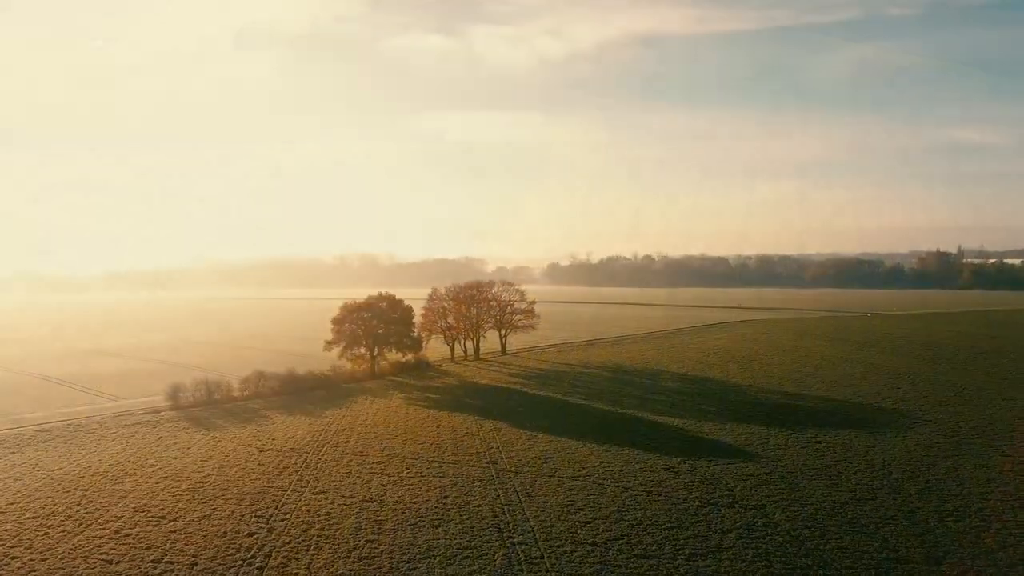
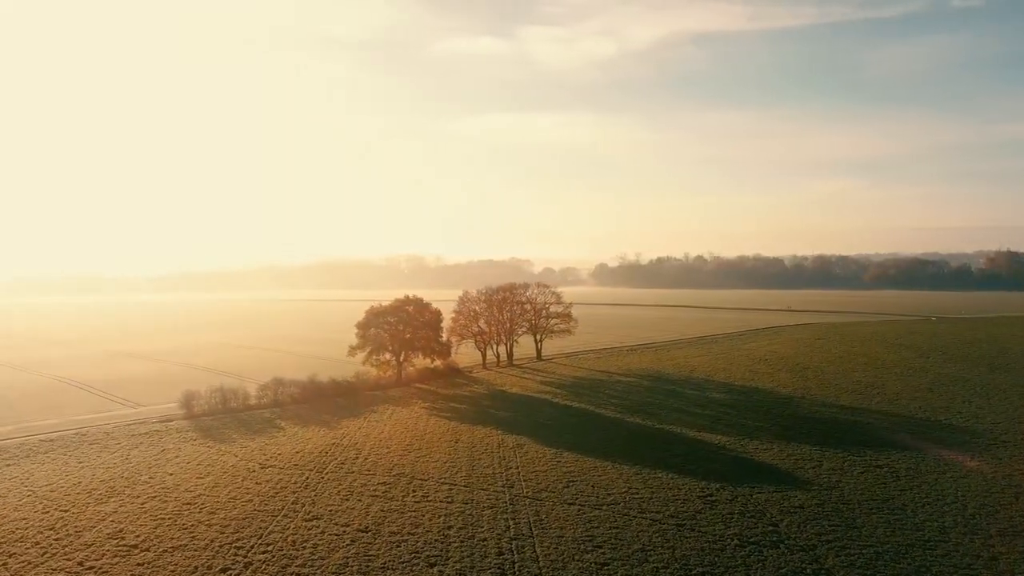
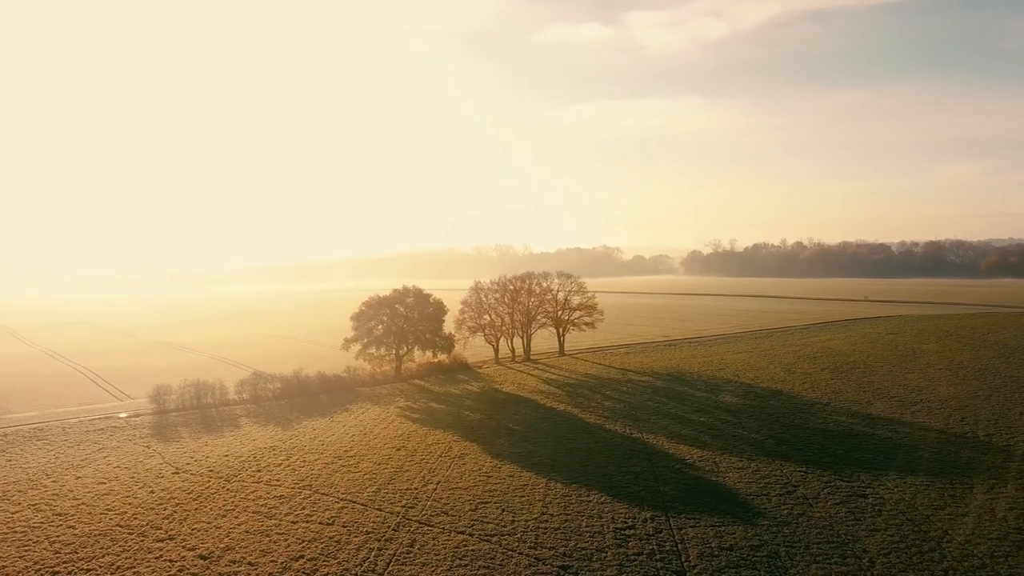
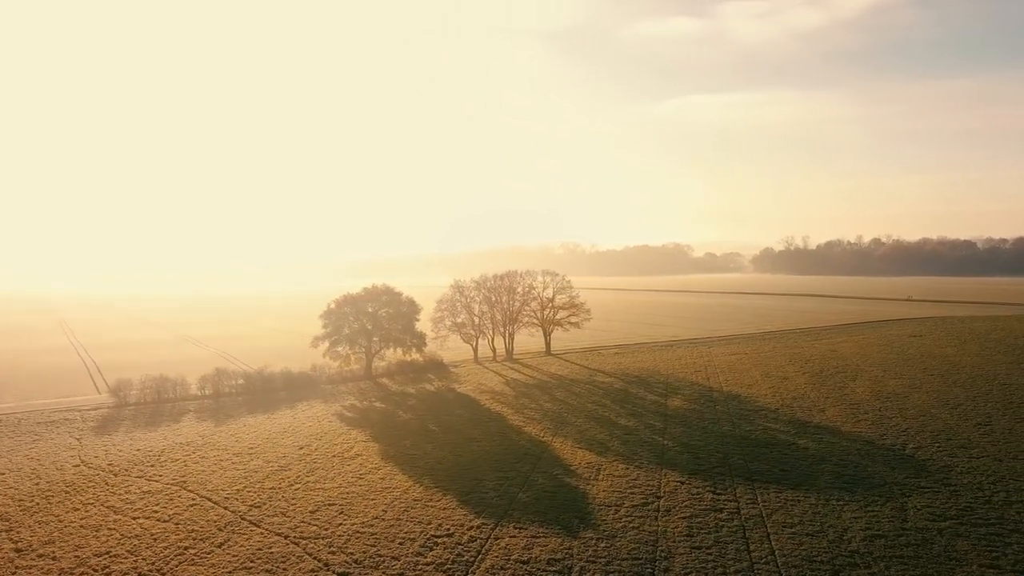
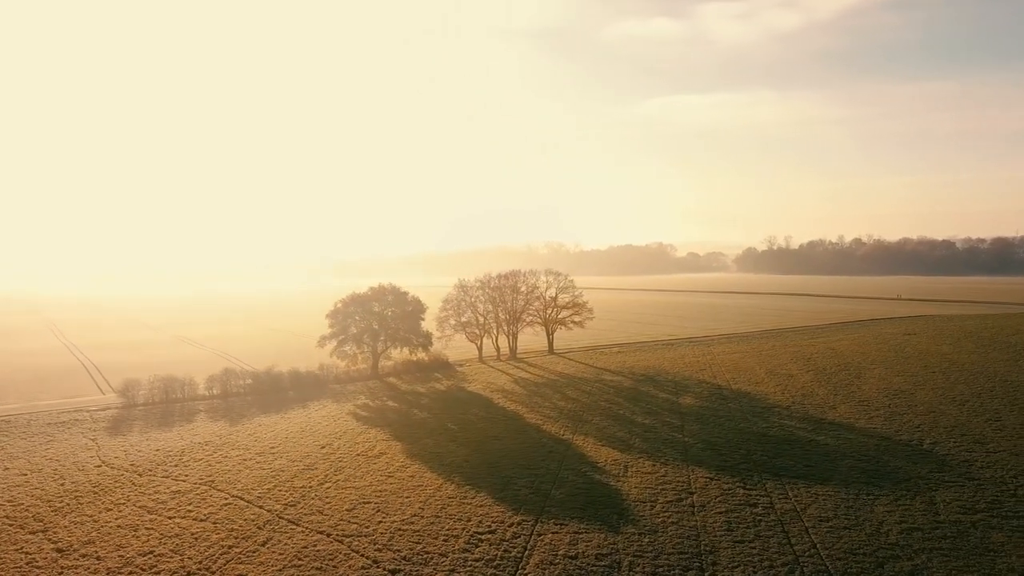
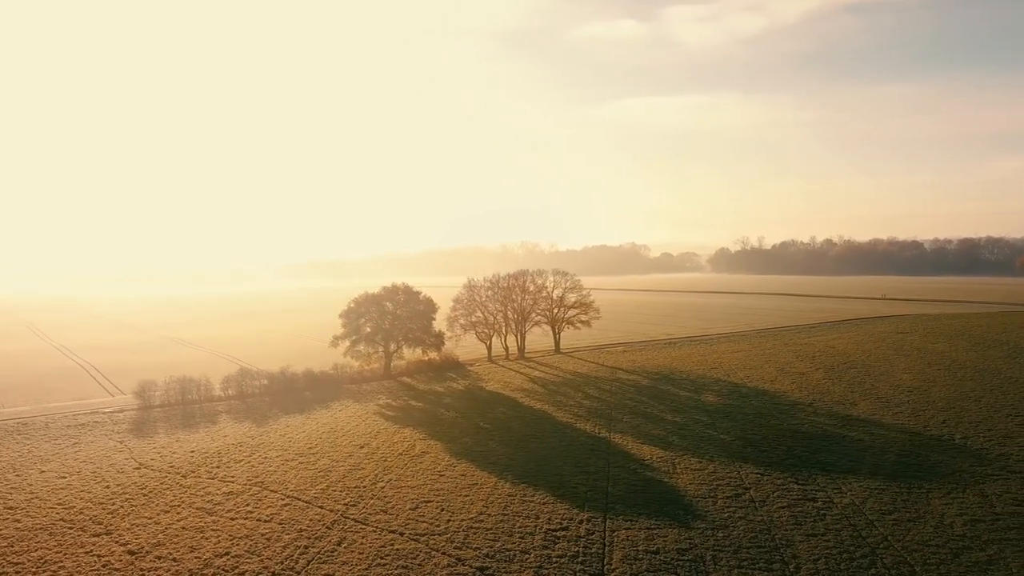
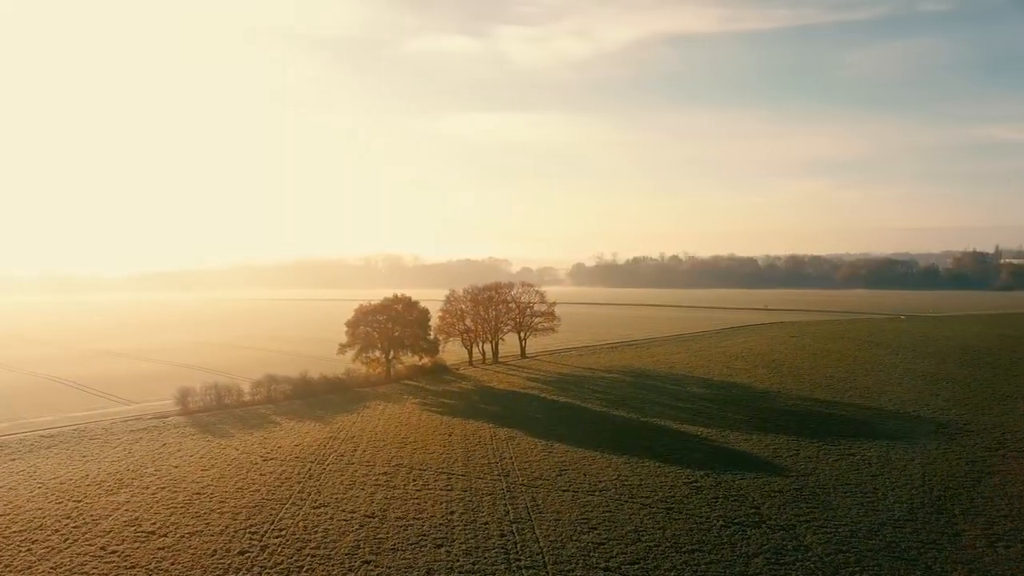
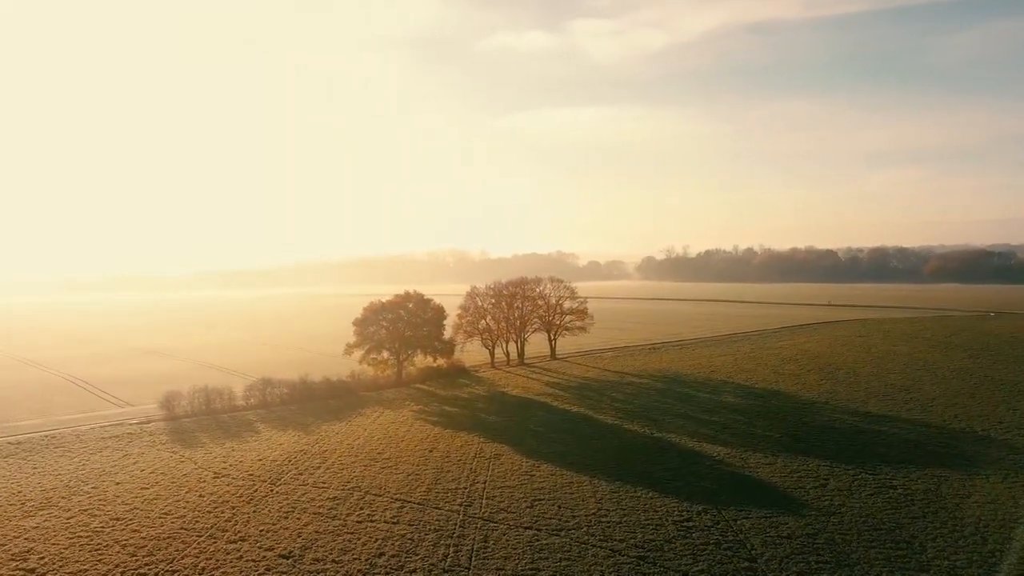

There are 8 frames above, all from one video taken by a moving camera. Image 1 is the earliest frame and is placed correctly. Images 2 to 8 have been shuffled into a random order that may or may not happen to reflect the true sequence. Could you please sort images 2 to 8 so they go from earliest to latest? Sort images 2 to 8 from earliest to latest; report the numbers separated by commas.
7, 2, 8, 3, 6, 5, 4
